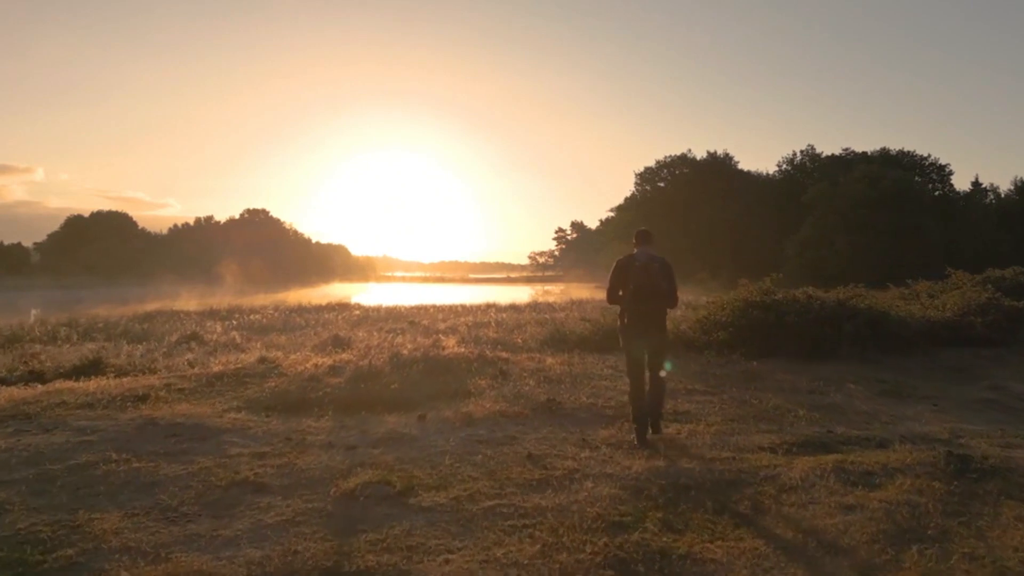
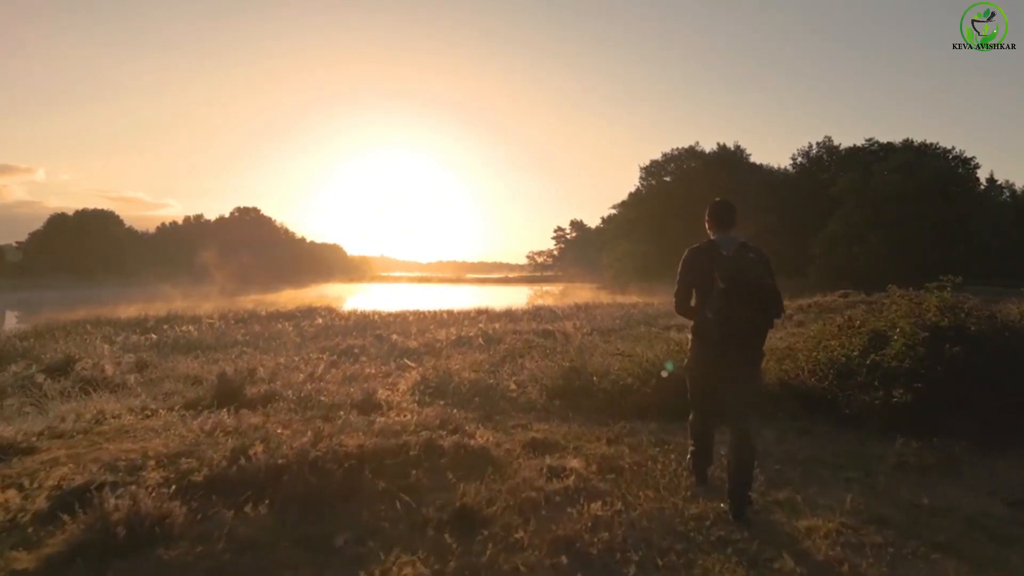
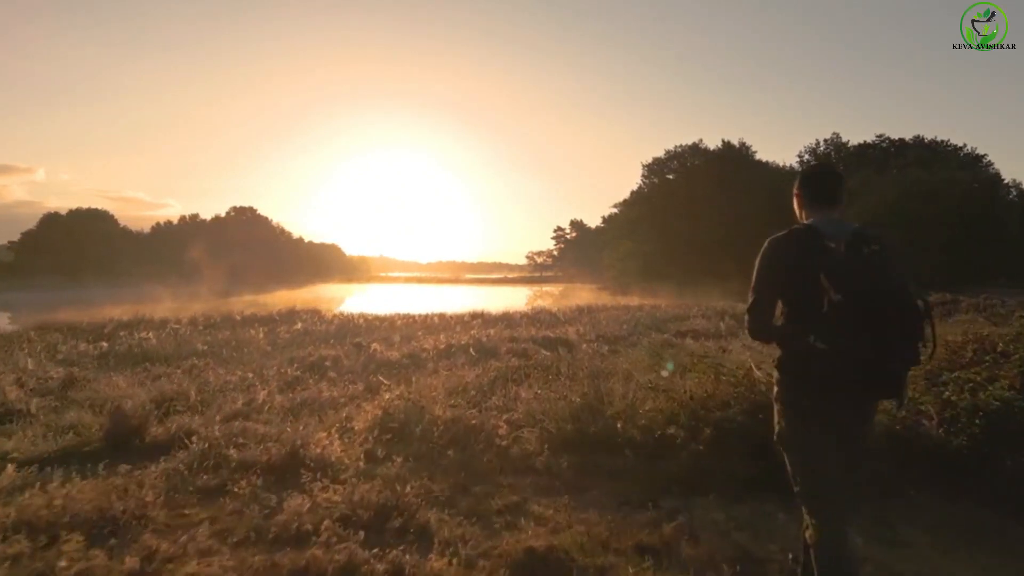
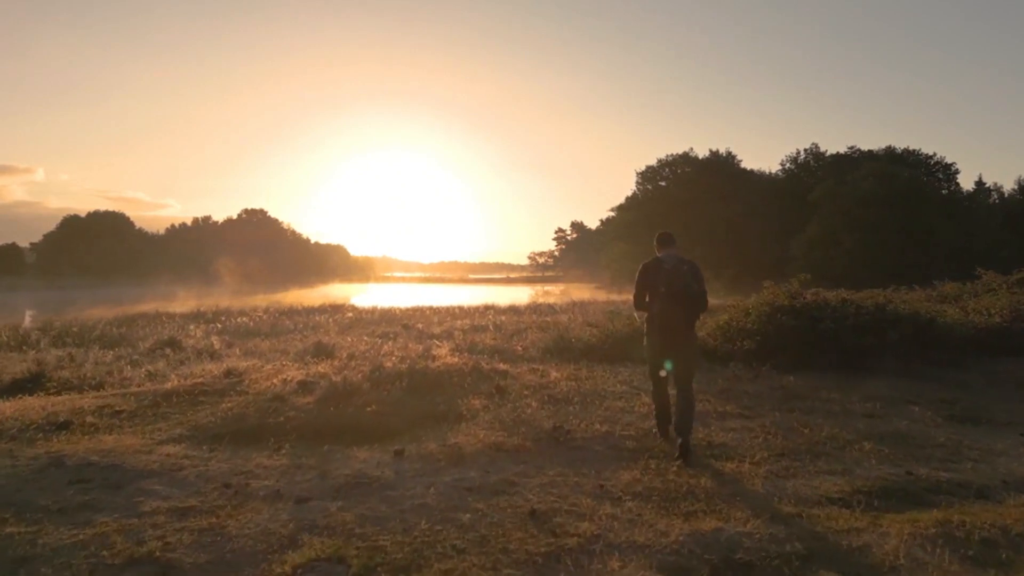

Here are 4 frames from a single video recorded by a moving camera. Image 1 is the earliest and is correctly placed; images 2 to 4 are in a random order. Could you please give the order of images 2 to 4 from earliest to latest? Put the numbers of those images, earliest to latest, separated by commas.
4, 2, 3
